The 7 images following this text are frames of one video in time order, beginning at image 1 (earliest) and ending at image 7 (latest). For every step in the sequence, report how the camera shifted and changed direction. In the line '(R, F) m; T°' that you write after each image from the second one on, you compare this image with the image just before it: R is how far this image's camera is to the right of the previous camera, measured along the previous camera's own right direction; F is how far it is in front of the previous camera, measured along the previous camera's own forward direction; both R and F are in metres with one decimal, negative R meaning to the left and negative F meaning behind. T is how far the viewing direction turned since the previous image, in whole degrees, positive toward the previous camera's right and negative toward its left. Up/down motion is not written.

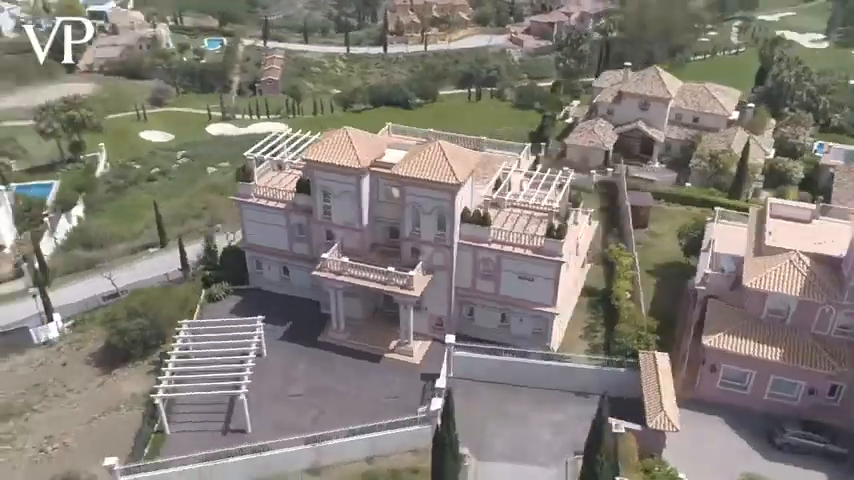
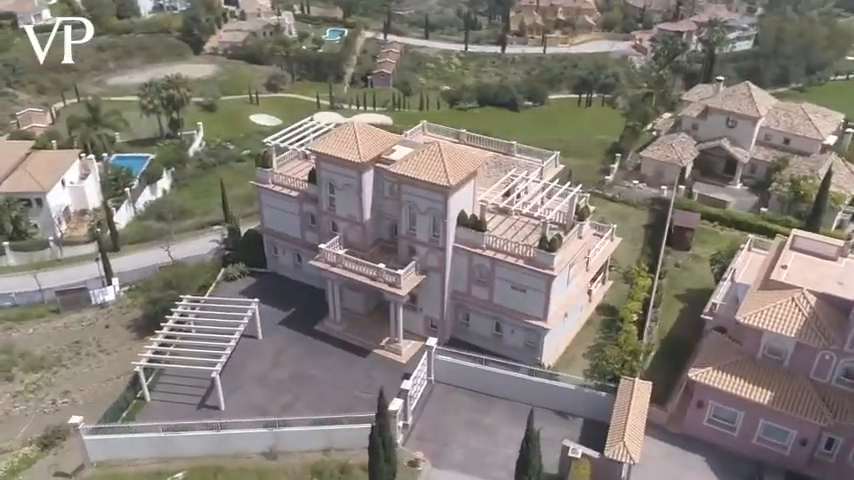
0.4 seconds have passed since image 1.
(+6.4, +0.8) m; -9°
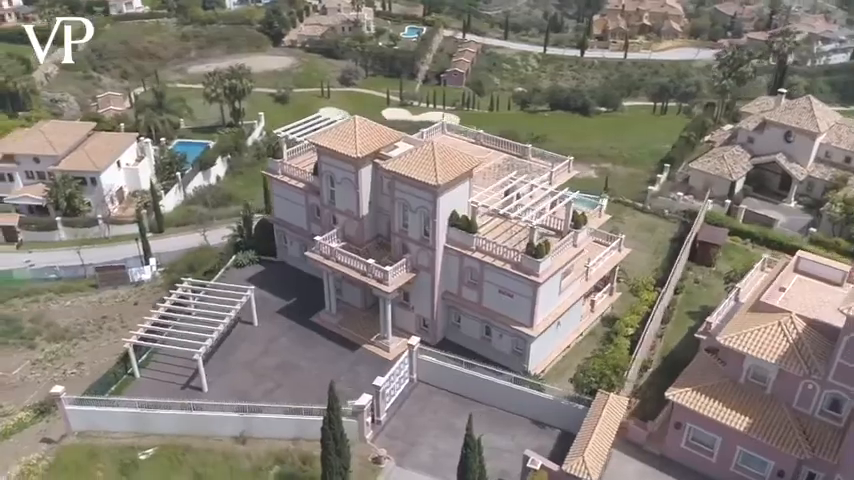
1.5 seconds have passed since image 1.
(+4.5, +0.4) m; -6°
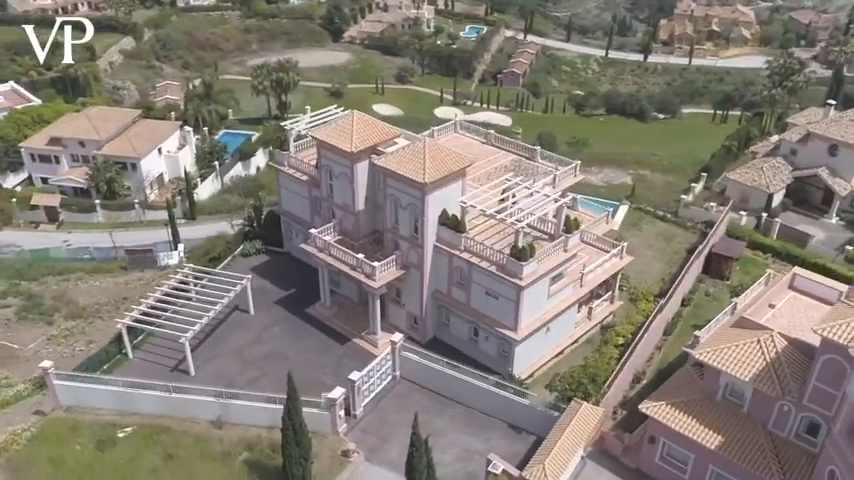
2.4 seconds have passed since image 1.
(+3.7, +0.2) m; -5°
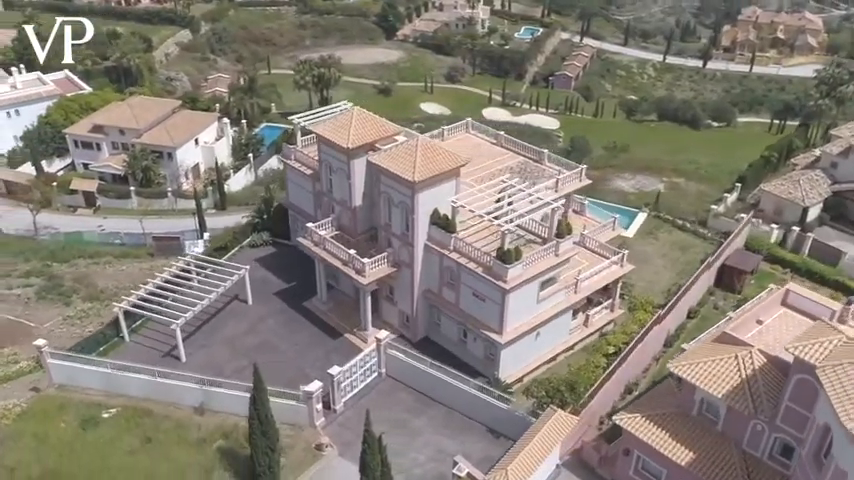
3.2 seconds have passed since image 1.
(+3.3, +0.2) m; -4°
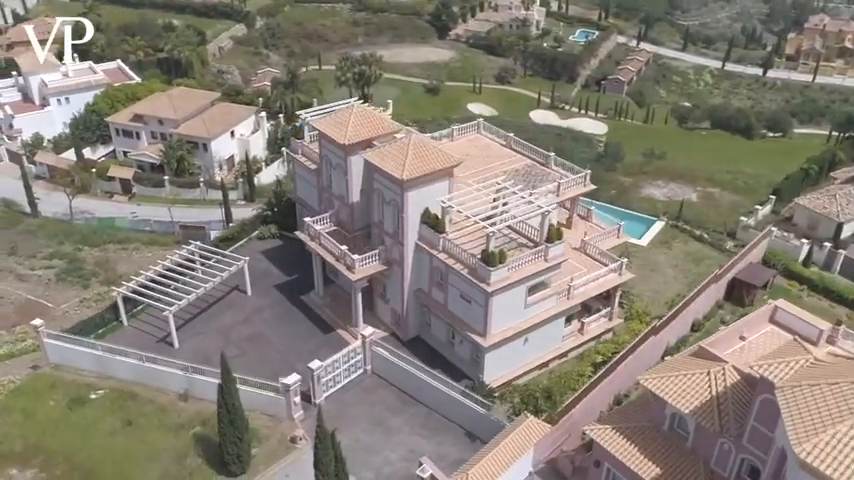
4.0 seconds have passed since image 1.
(+3.3, +0.3) m; -4°
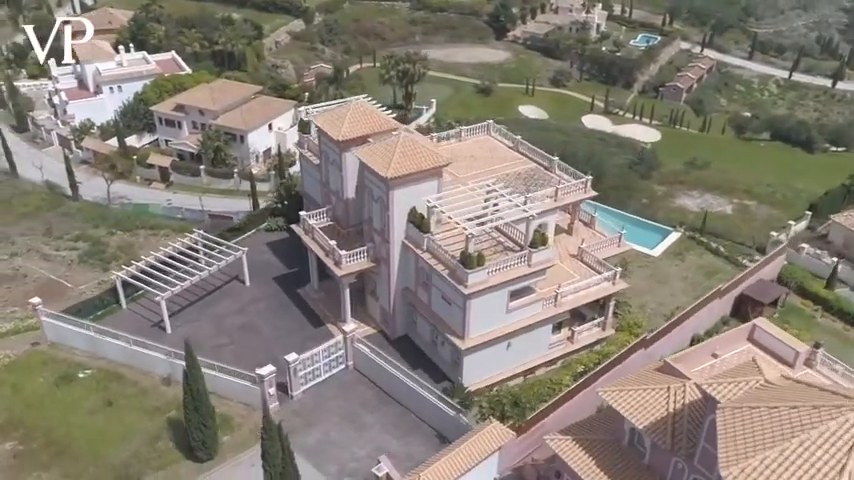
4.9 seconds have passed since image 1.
(+3.7, +0.3) m; -5°
